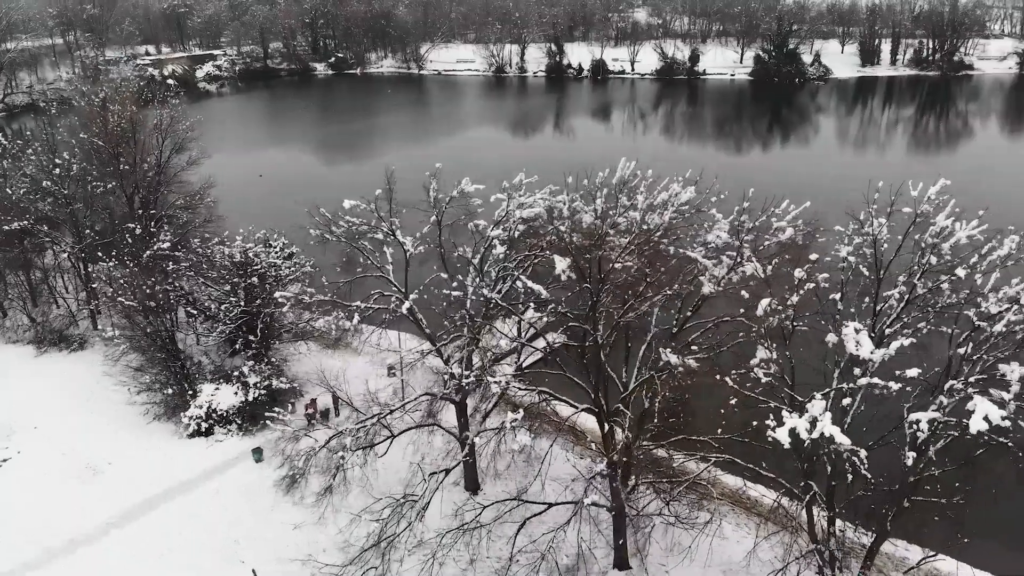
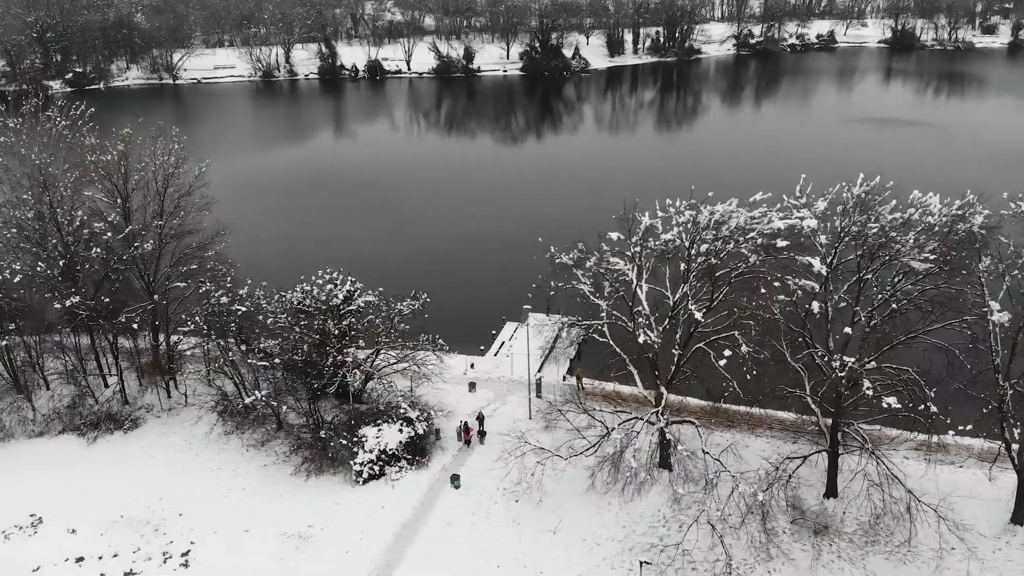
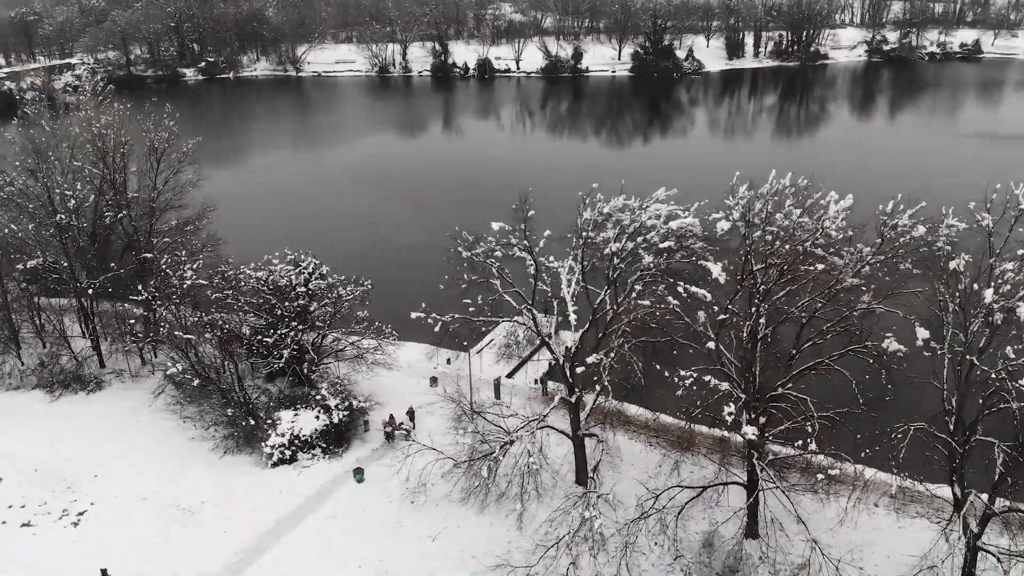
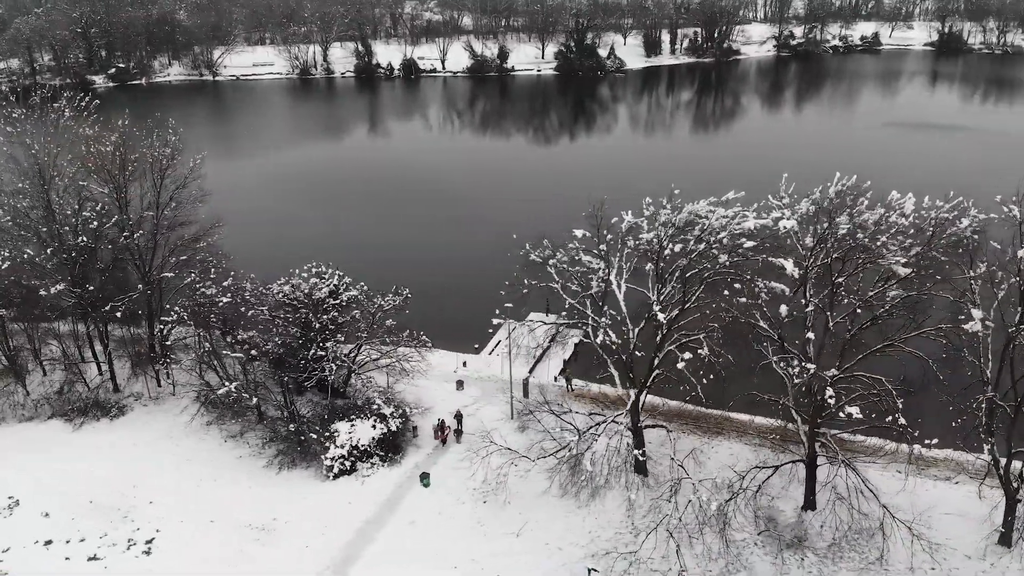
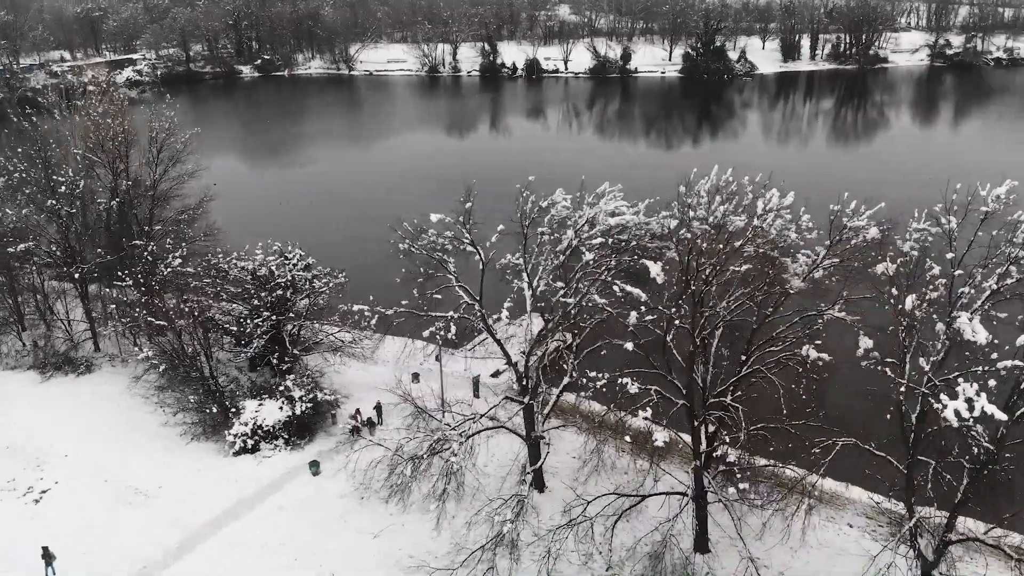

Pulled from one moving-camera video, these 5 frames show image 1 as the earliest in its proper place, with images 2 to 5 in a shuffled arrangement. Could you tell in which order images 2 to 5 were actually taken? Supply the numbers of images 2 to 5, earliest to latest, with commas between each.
5, 3, 4, 2
